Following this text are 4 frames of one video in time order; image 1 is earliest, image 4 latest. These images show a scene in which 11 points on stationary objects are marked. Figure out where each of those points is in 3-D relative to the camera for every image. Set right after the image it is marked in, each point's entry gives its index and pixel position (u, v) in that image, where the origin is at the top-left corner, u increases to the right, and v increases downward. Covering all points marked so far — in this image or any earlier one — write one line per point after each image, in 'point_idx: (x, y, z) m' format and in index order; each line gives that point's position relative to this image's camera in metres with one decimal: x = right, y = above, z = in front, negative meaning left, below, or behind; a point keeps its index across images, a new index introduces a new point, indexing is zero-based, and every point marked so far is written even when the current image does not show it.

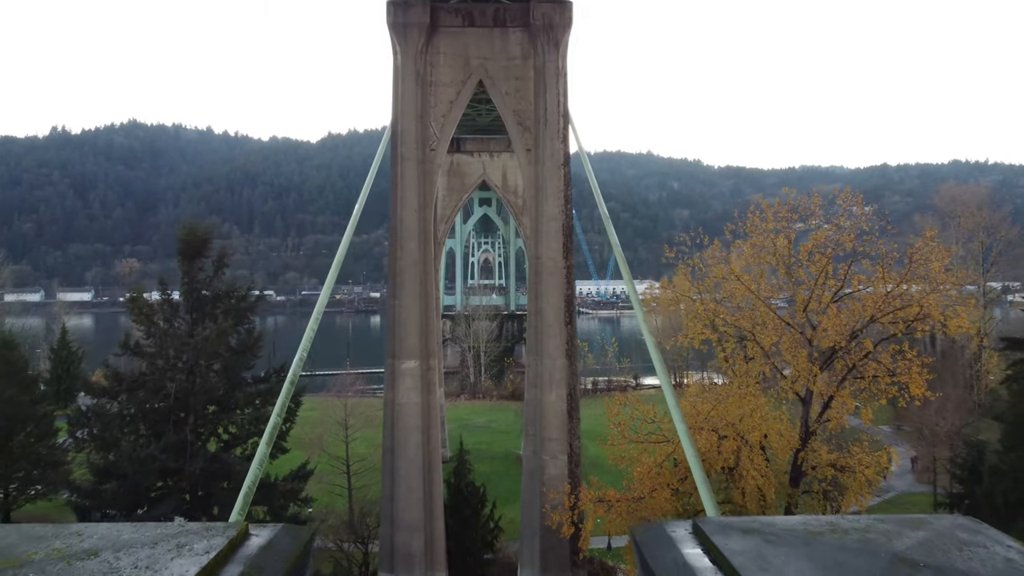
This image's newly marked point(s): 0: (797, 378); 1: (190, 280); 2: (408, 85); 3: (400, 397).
0: (+4.7, -1.5, +10.6) m
1: (-6.5, +0.1, +12.8) m
2: (-1.8, +3.5, +11.0) m
3: (-1.9, -1.8, +10.8) m
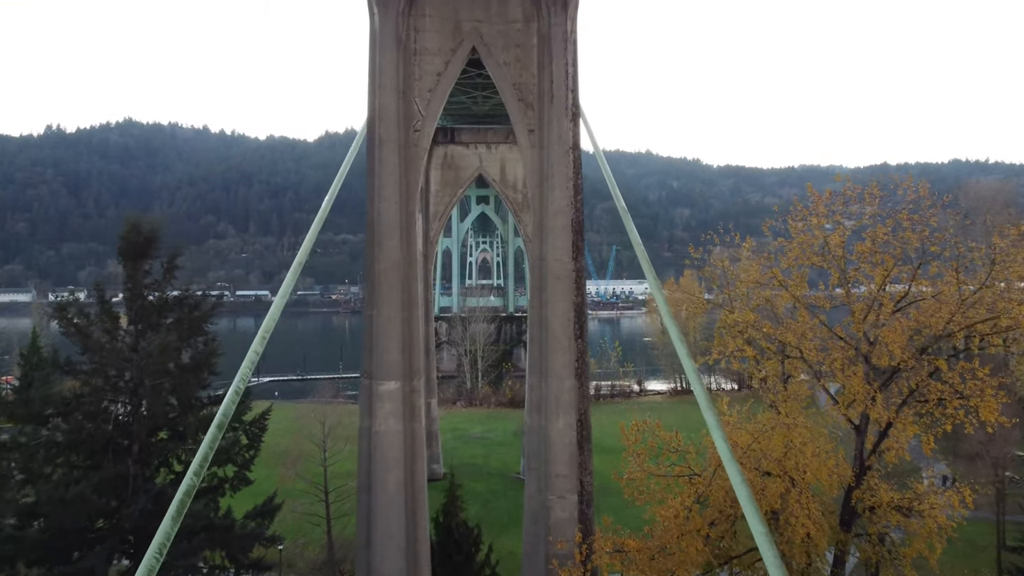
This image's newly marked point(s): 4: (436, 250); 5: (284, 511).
0: (+4.7, -1.6, +8.9) m
1: (-6.5, 0.0, +11.0) m
2: (-1.8, +3.4, +9.3) m
3: (-1.9, -1.9, +9.0) m
4: (-2.2, +1.1, +18.2) m
5: (-5.2, -5.1, +14.6) m
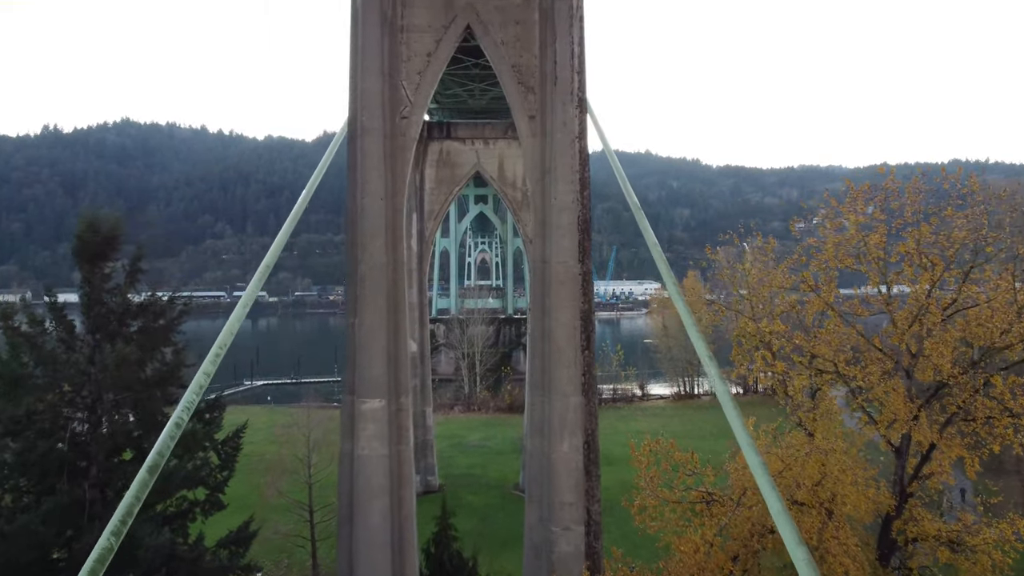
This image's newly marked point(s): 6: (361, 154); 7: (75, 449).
0: (+4.7, -1.7, +7.9) m
1: (-6.5, -0.1, +10.0) m
2: (-1.8, +3.3, +8.3) m
3: (-1.9, -2.0, +8.0) m
4: (-2.2, +1.0, +17.2) m
5: (-5.2, -5.2, +13.6) m
6: (-1.9, +1.7, +8.2) m
7: (-6.3, -2.3, +9.2) m
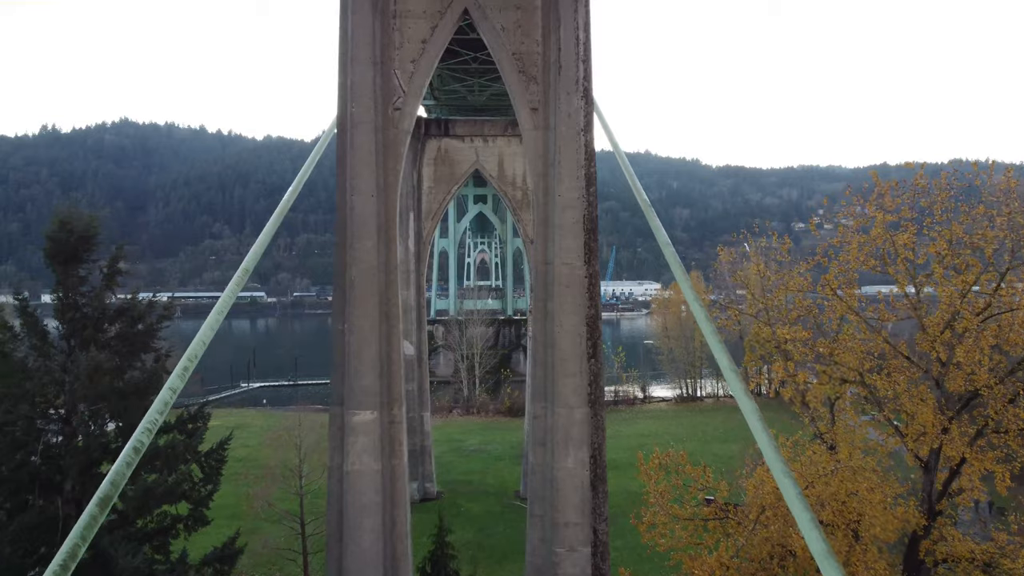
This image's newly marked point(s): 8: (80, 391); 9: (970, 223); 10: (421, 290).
0: (+4.7, -1.7, +7.3) m
1: (-6.5, -0.1, +9.4) m
2: (-1.8, +3.3, +7.7) m
3: (-1.9, -2.1, +7.5) m
4: (-2.2, +1.0, +16.6) m
5: (-5.2, -5.2, +13.0) m
6: (-1.9, +1.7, +7.6) m
7: (-6.3, -2.4, +8.6) m
8: (-5.9, -1.4, +8.8) m
9: (+5.3, +0.8, +7.4) m
10: (-2.3, -0.1, +16.2) m
